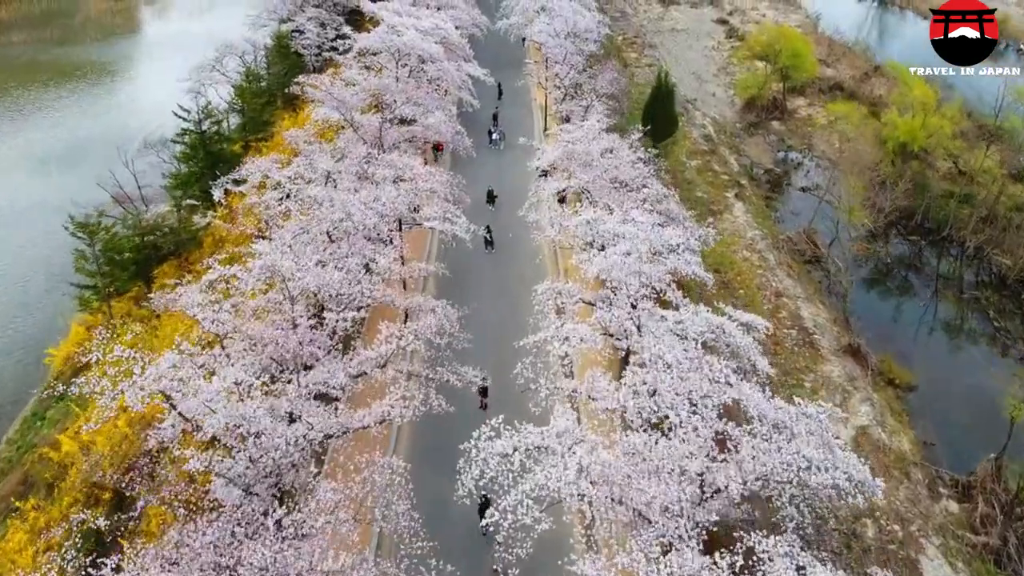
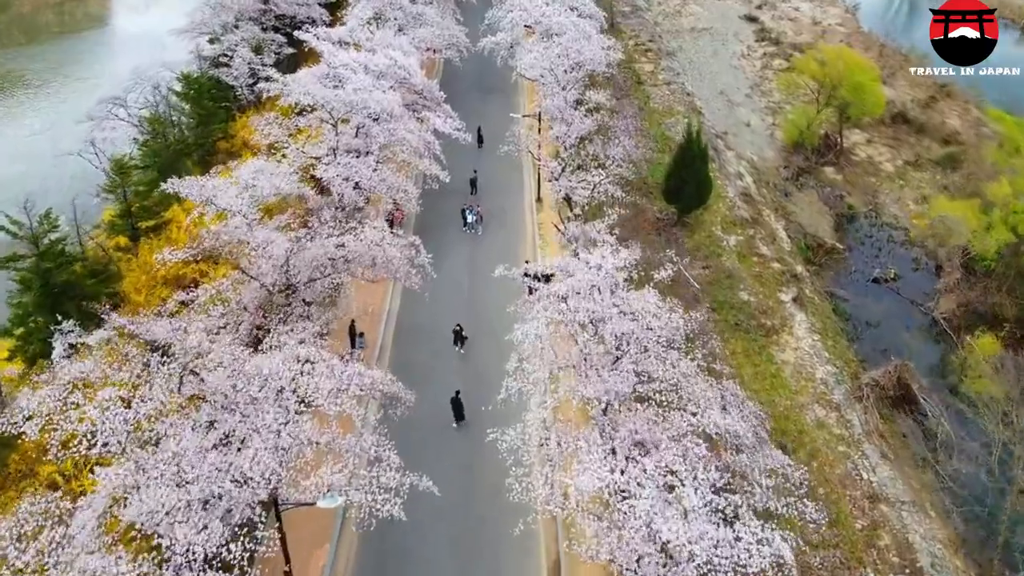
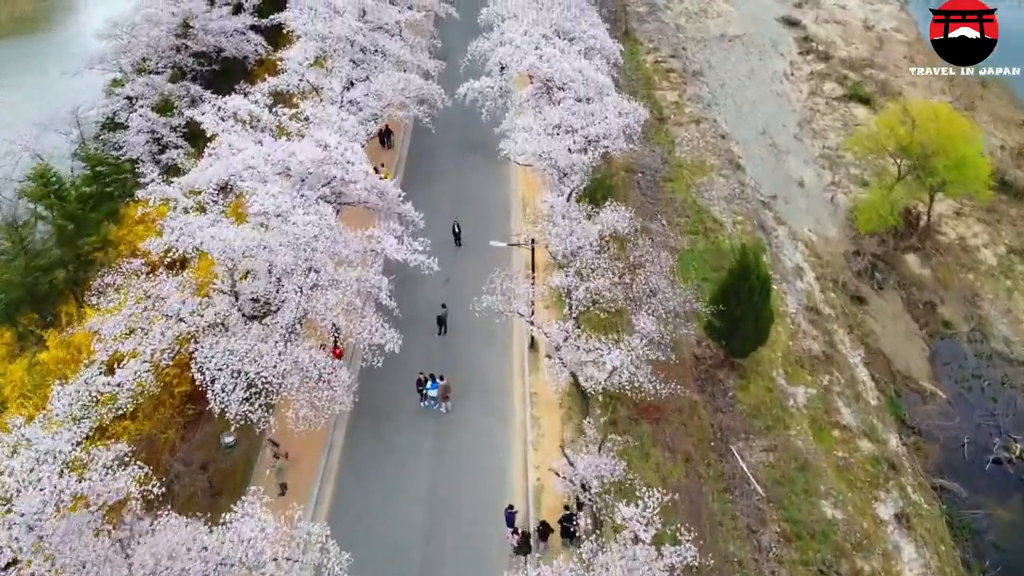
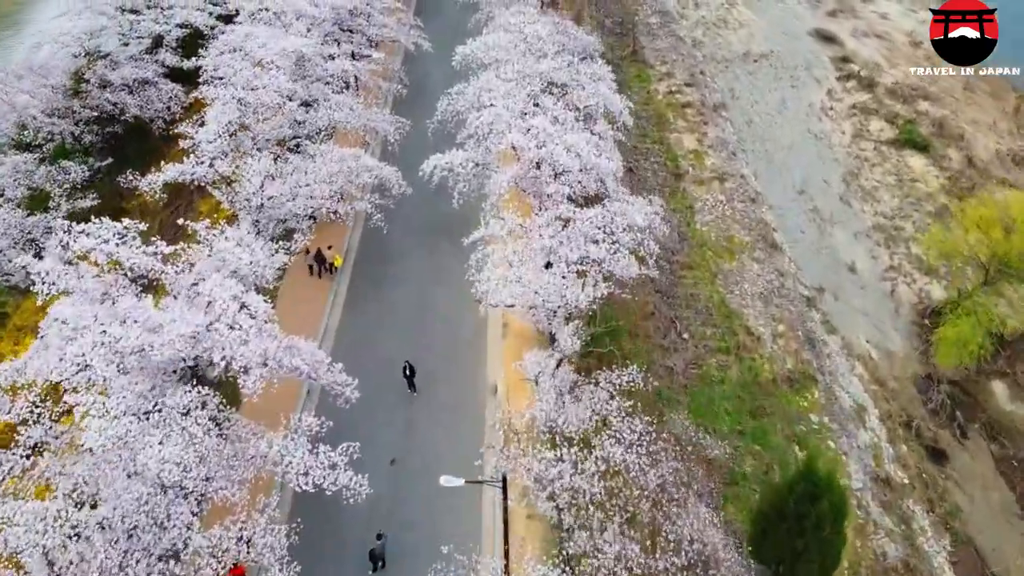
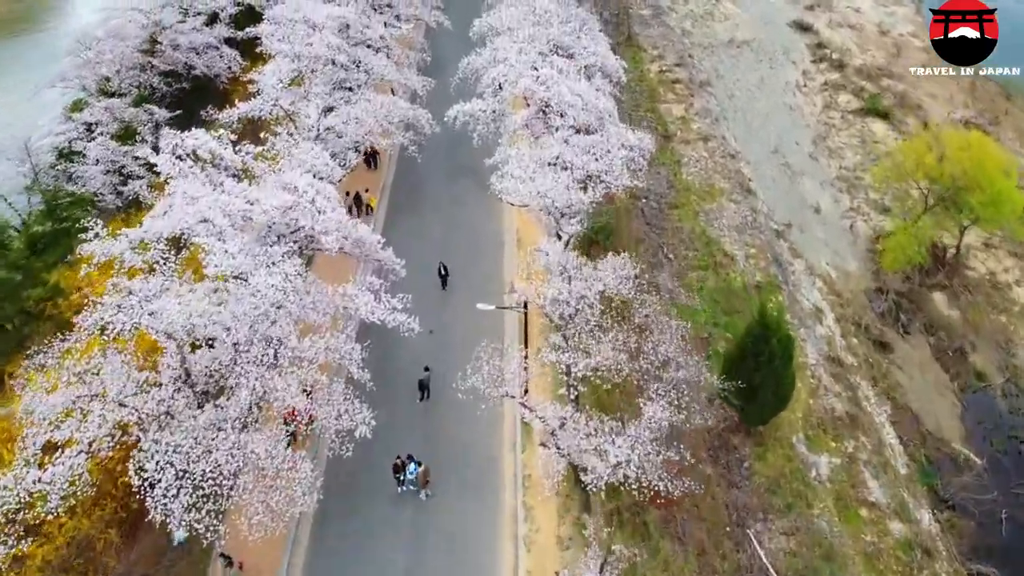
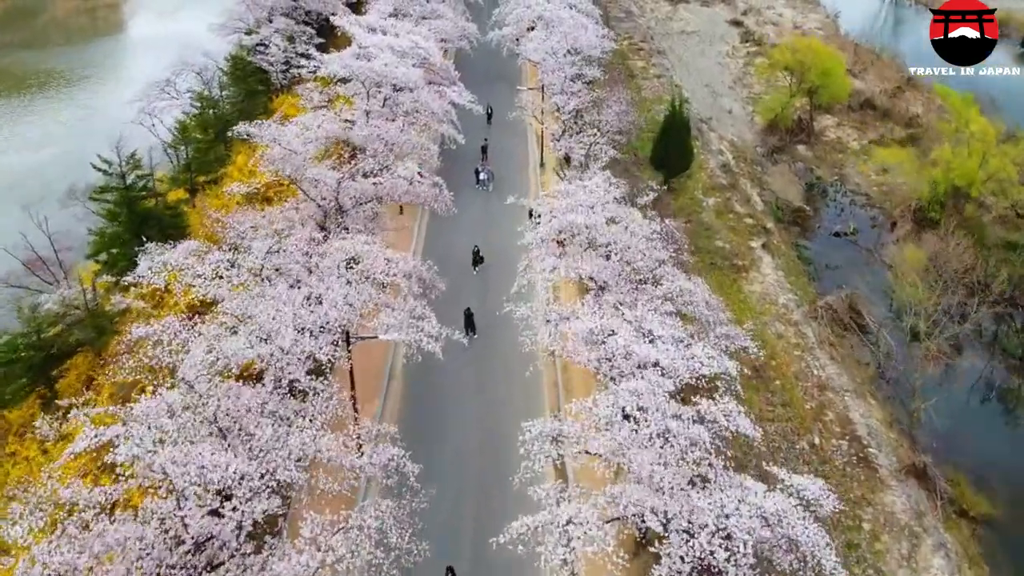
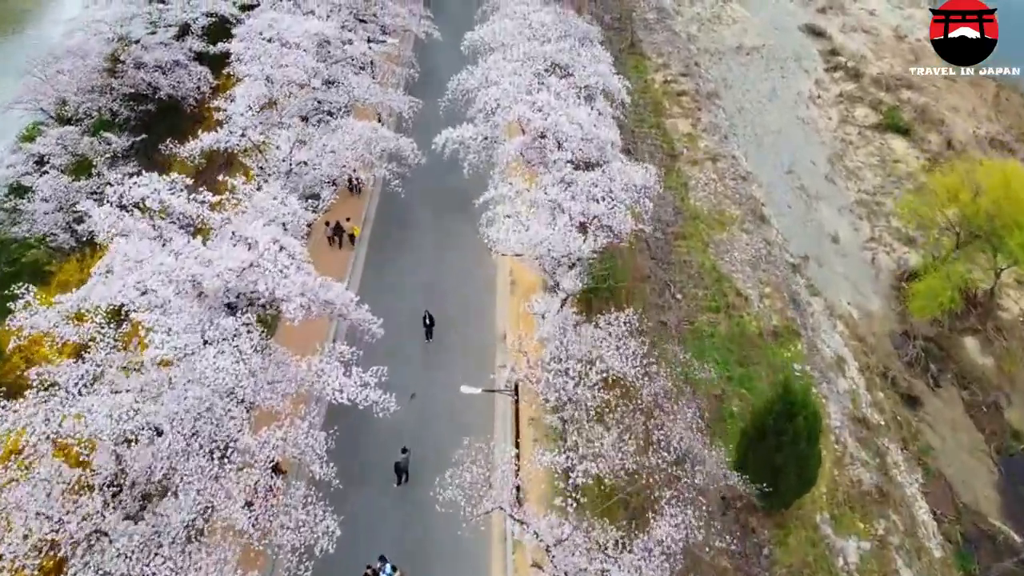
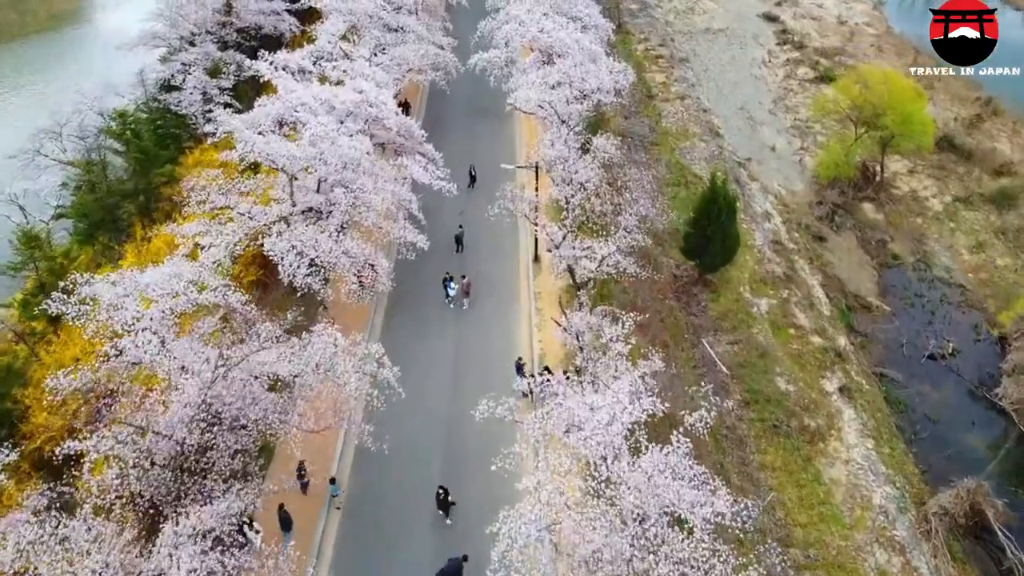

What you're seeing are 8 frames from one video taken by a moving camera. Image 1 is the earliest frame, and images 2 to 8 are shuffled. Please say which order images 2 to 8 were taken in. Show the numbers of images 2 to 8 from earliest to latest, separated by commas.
6, 2, 8, 3, 5, 7, 4
